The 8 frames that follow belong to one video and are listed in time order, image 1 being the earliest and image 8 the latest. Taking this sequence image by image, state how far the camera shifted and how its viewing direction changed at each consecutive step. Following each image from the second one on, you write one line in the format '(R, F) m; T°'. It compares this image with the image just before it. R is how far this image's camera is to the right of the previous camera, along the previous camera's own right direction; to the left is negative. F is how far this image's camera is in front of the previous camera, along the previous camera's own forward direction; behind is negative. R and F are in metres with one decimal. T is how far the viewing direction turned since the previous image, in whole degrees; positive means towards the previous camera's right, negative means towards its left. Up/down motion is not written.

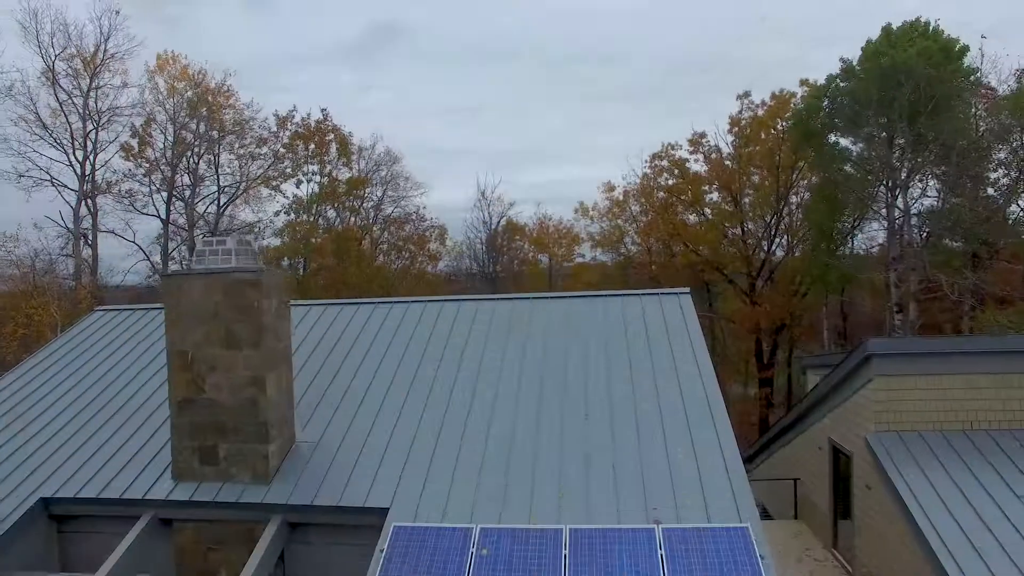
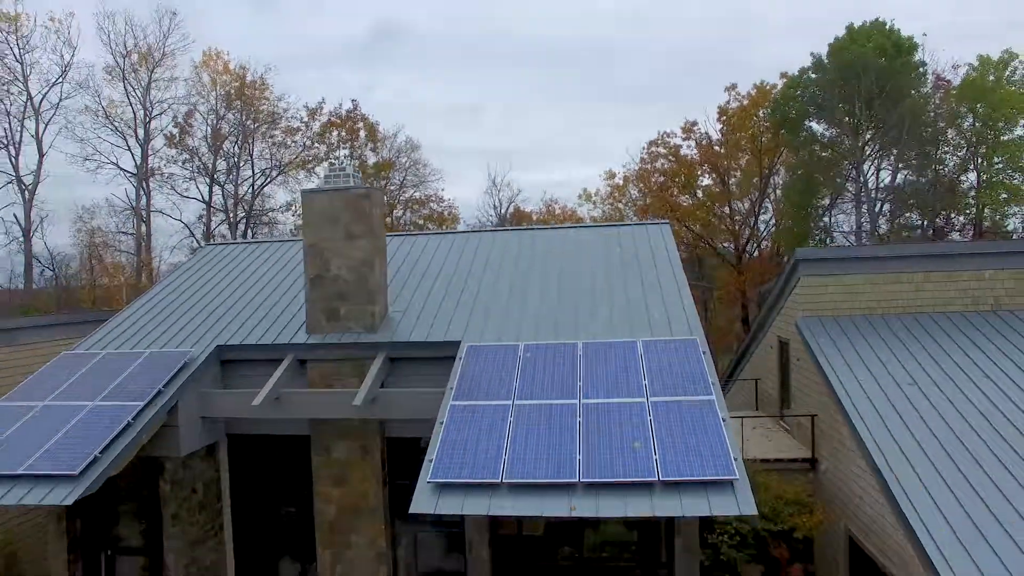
(-0.4, -3.3) m; 0°
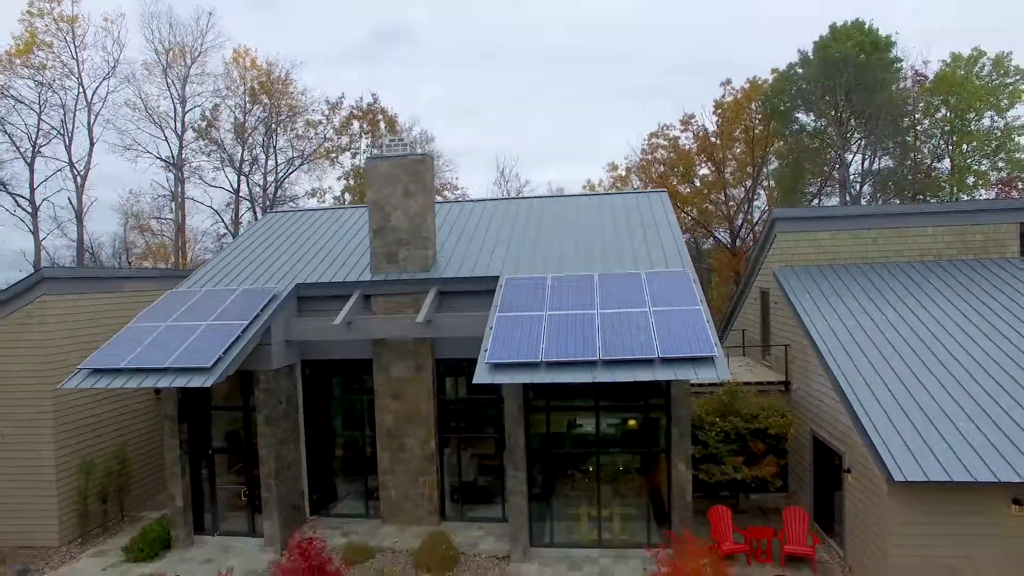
(-0.5, -2.4) m; 0°
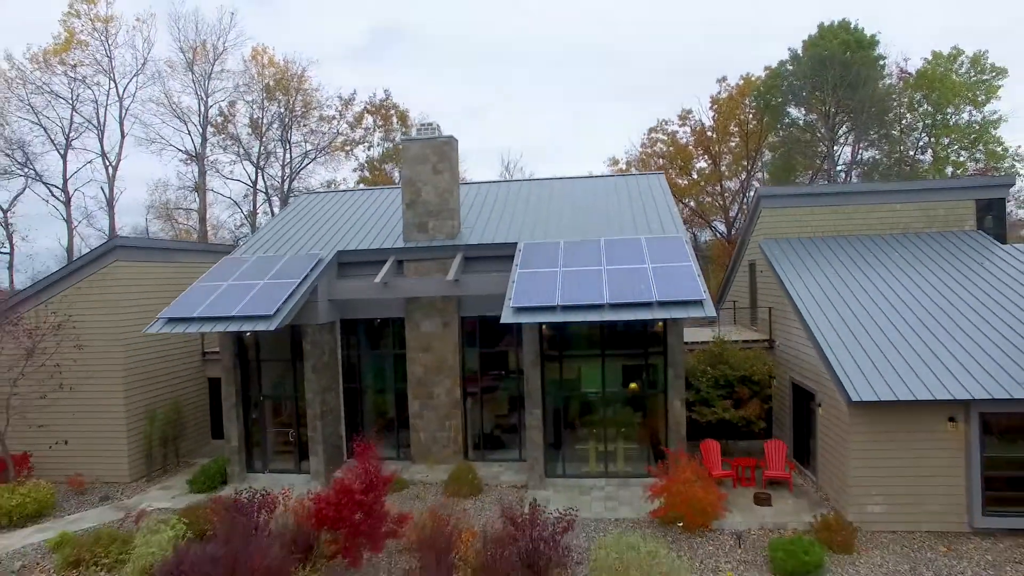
(-0.4, -1.7) m; 0°
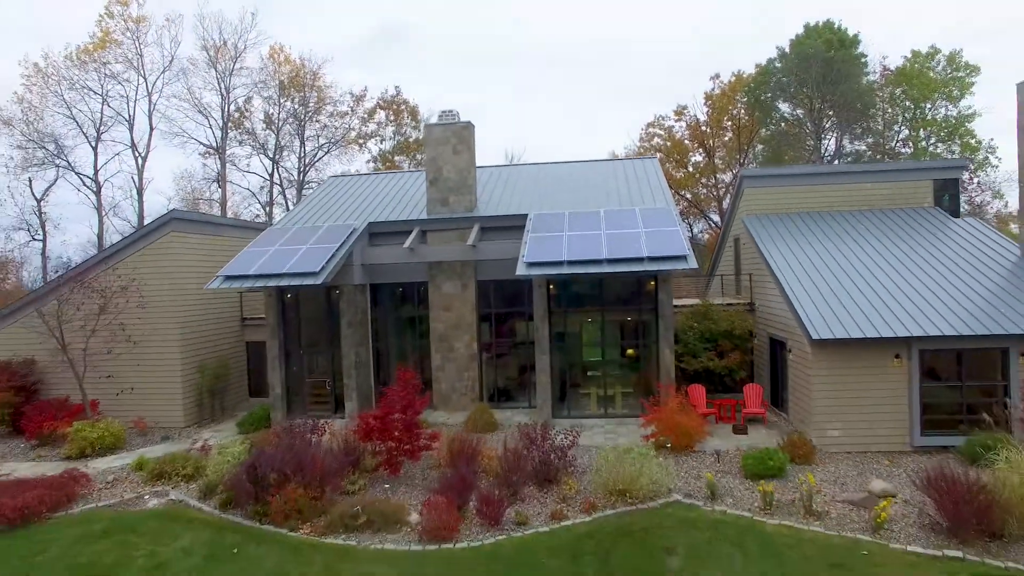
(-0.3, -2.0) m; 0°
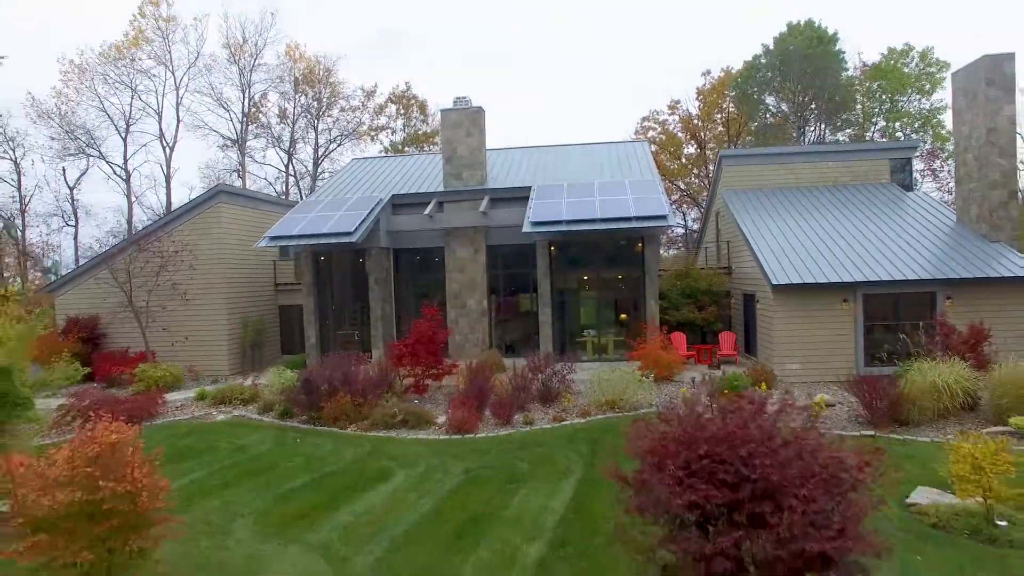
(-0.2, -2.3) m; 0°
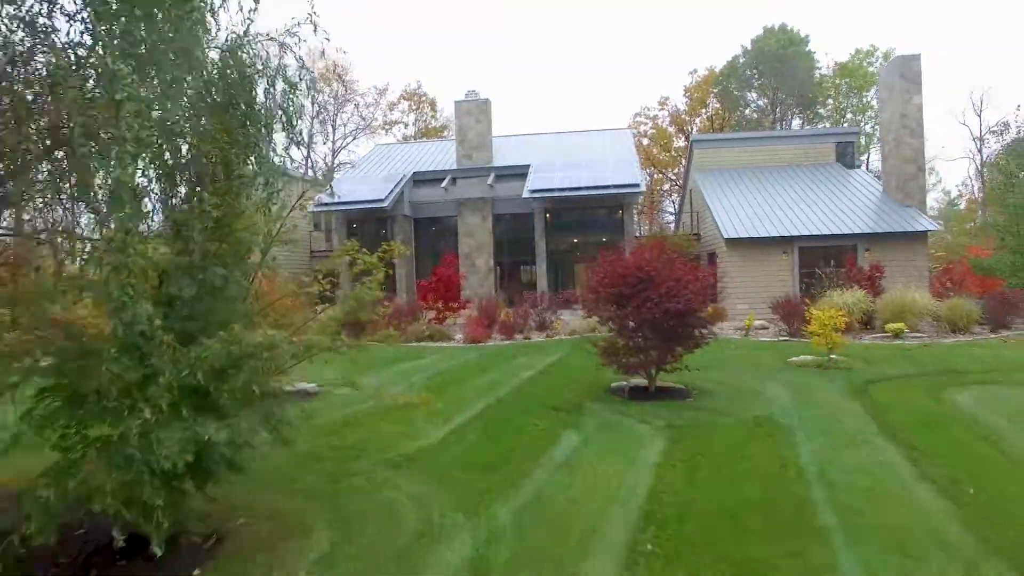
(0.0, -3.5) m; 0°
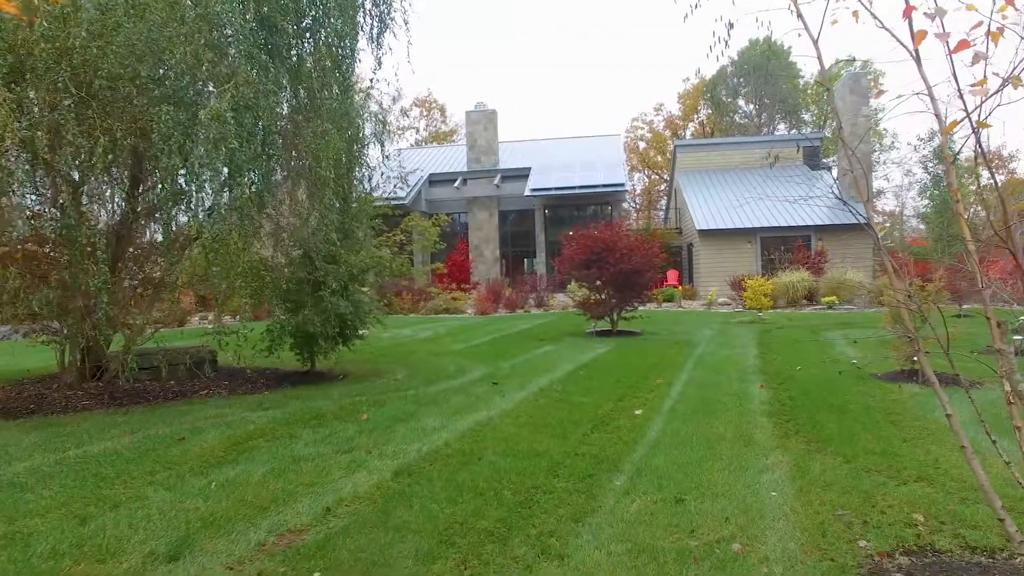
(+0.1, -3.0) m; -1°
